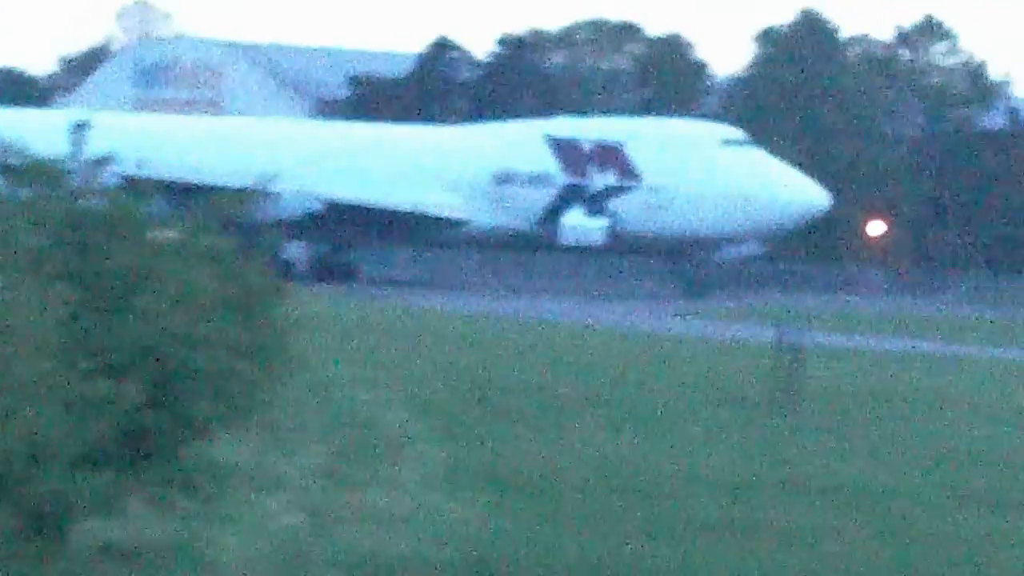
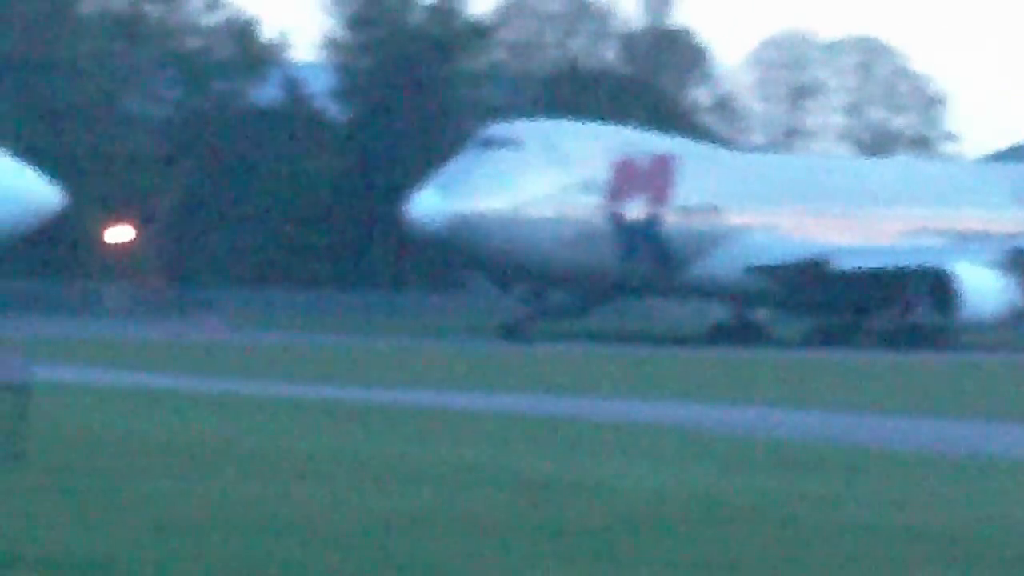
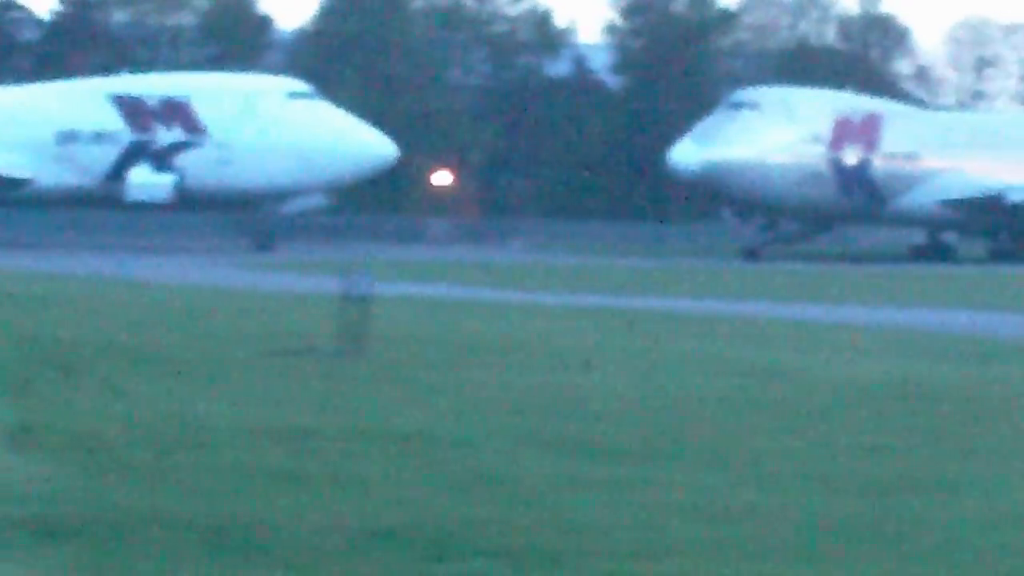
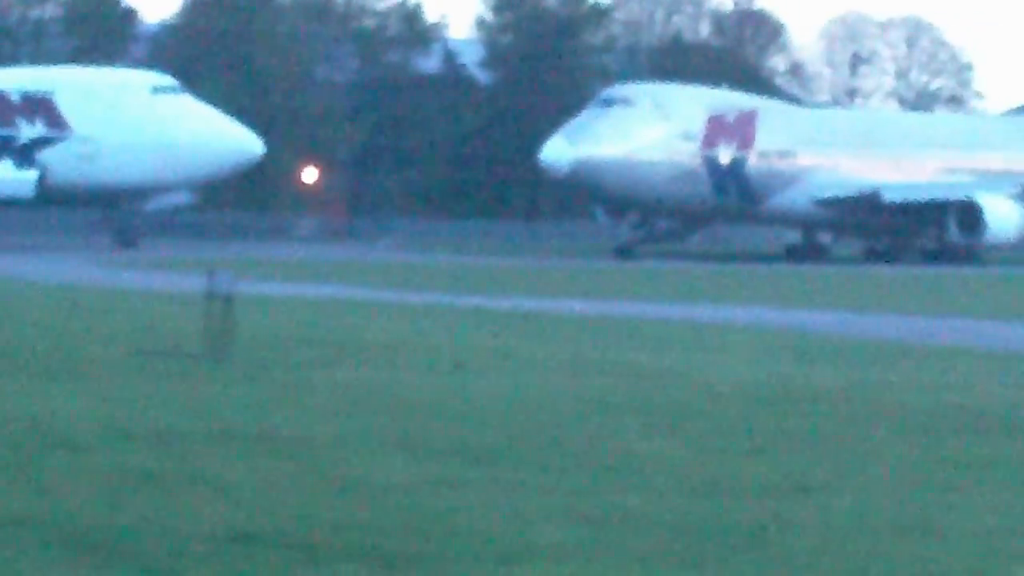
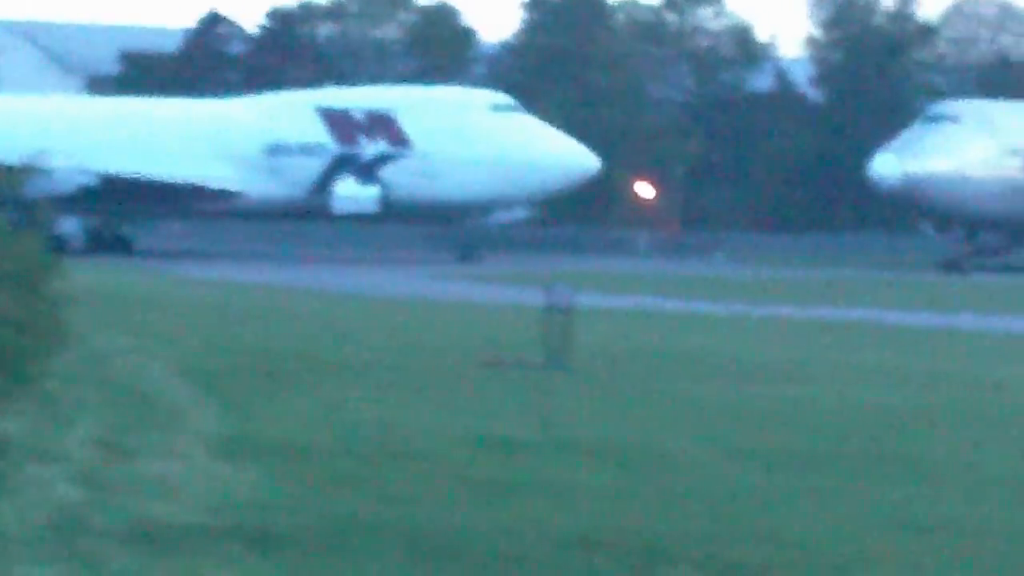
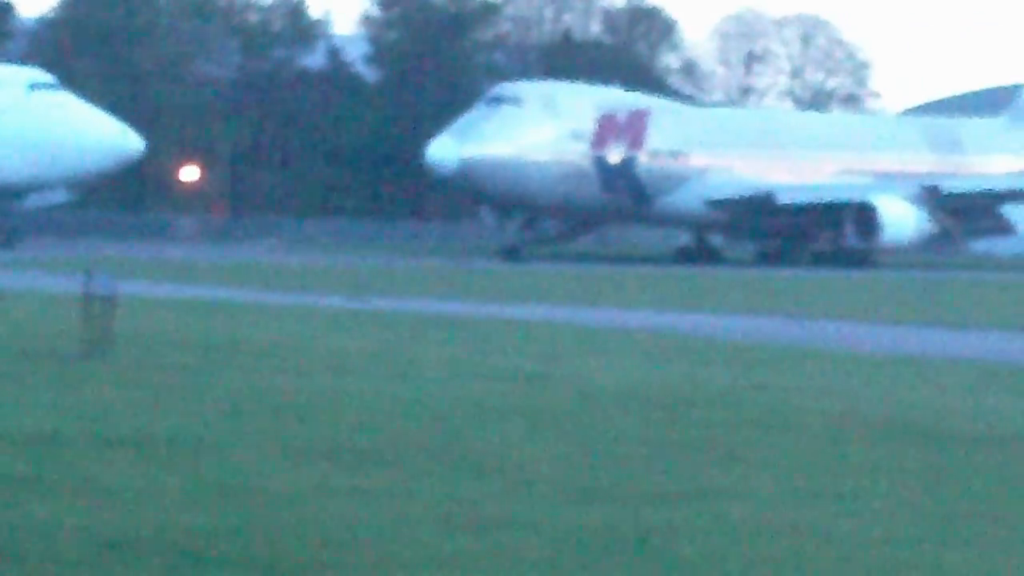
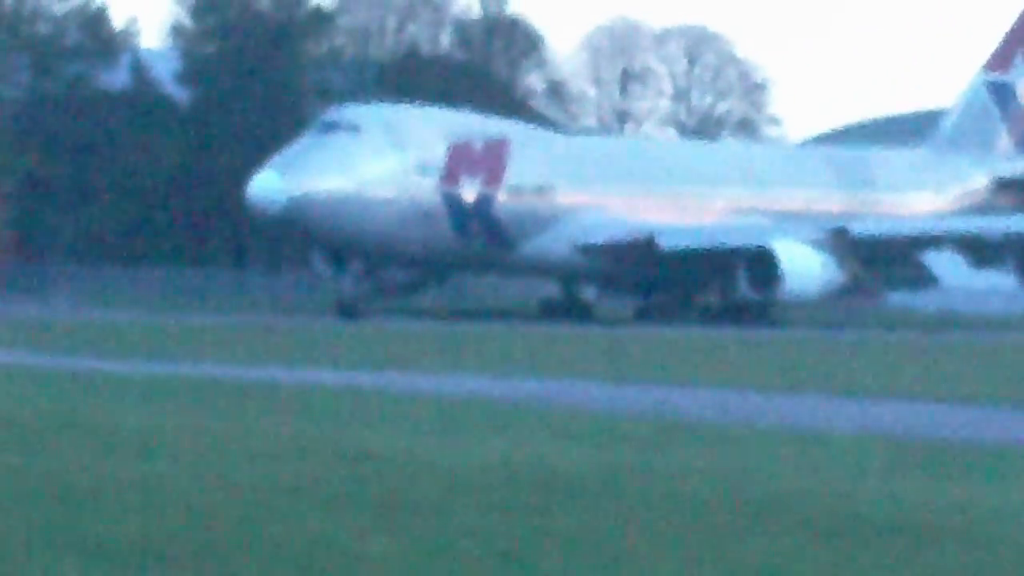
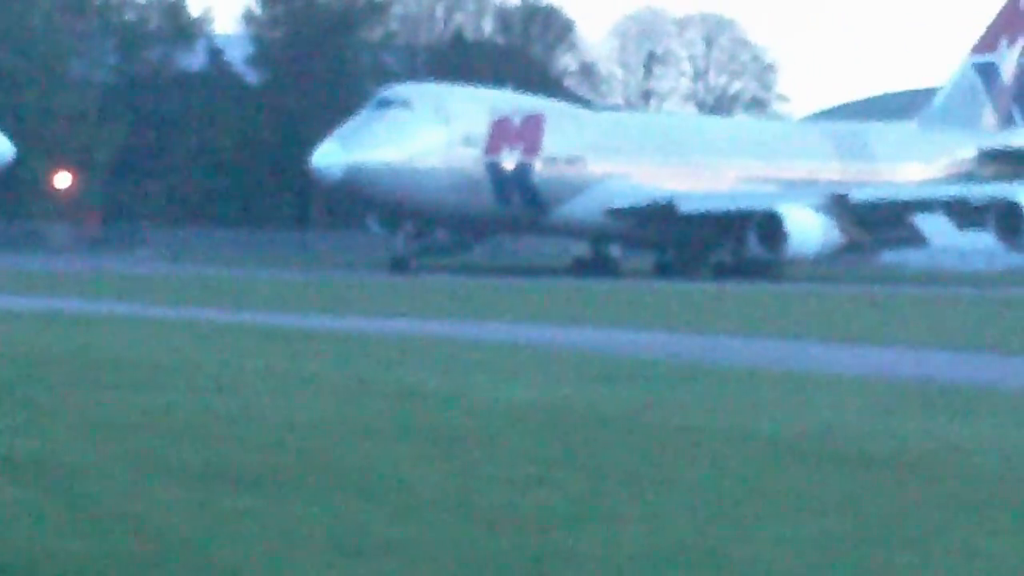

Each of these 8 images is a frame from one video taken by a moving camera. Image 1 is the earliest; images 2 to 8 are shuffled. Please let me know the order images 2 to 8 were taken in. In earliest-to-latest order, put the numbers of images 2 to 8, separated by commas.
5, 3, 4, 6, 8, 7, 2
